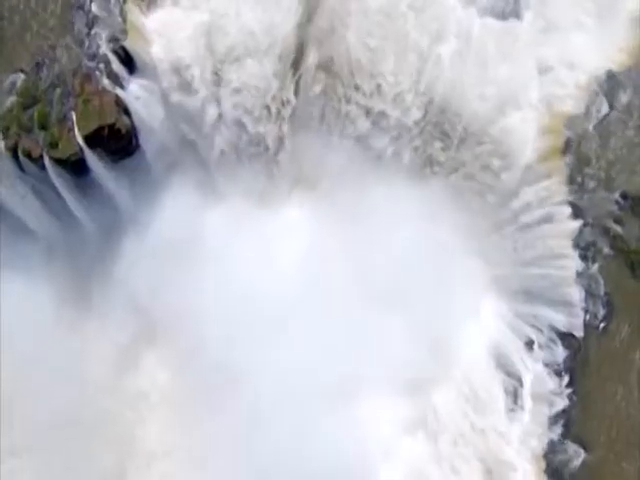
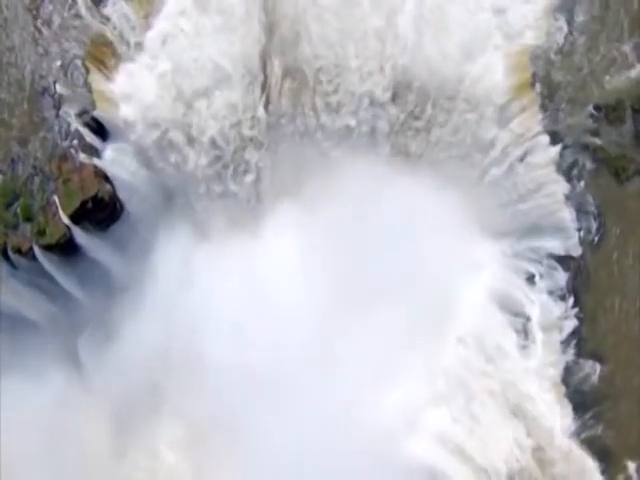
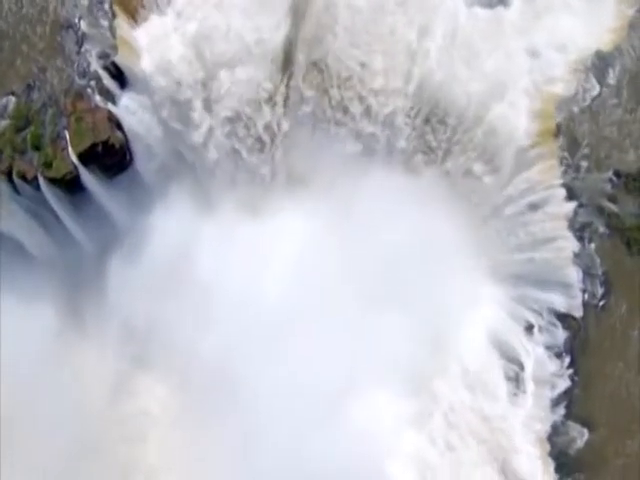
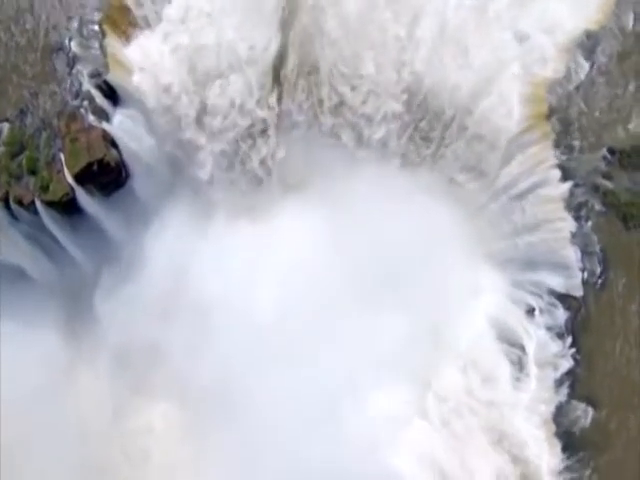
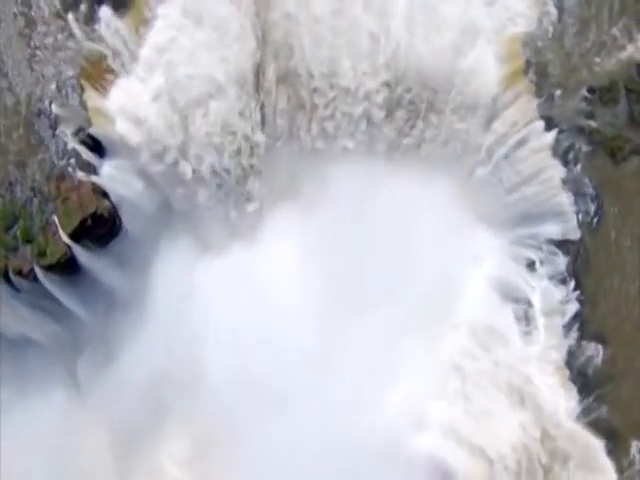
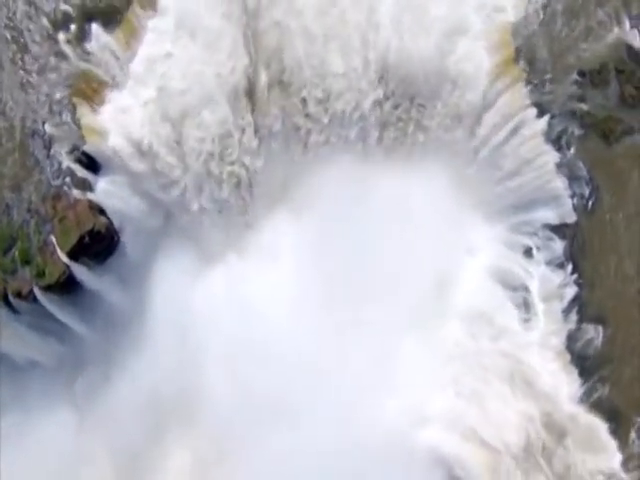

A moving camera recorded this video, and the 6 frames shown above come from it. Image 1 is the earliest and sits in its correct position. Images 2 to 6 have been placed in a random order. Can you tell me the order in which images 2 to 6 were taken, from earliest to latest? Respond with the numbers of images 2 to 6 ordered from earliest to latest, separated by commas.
3, 4, 2, 5, 6
